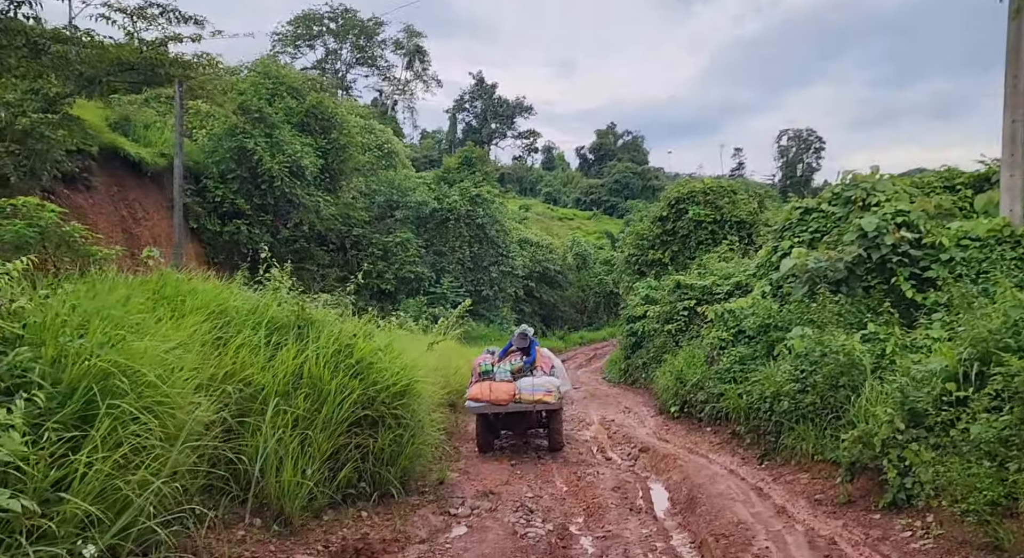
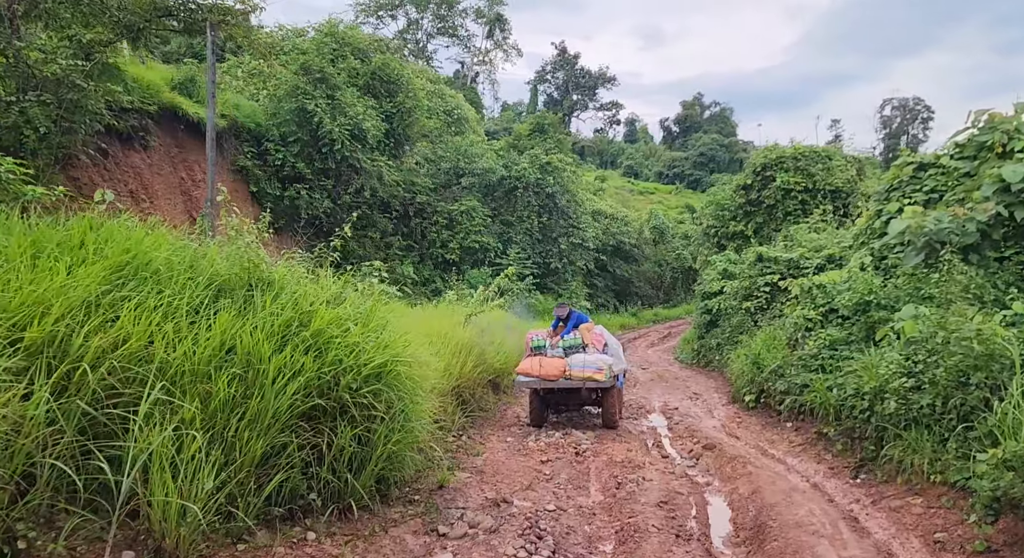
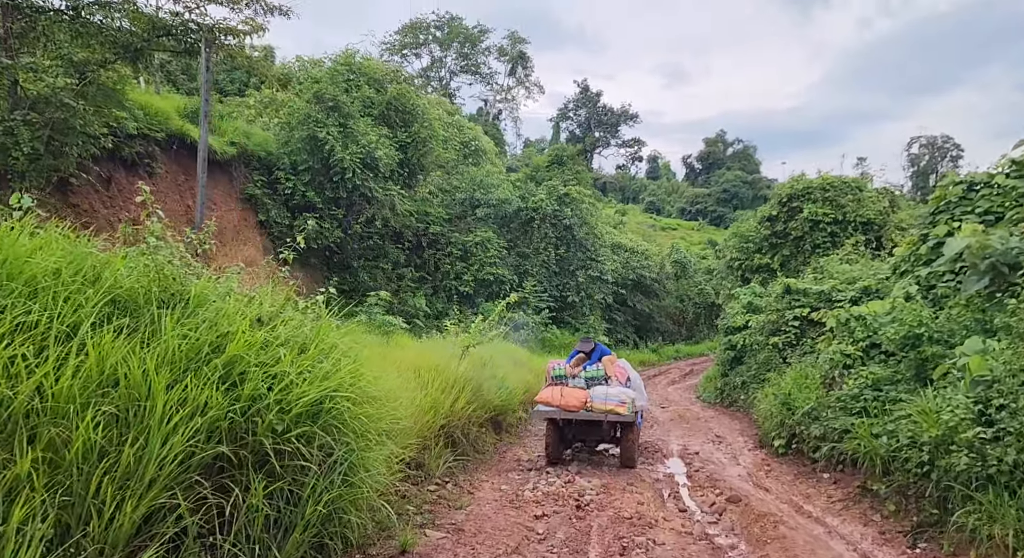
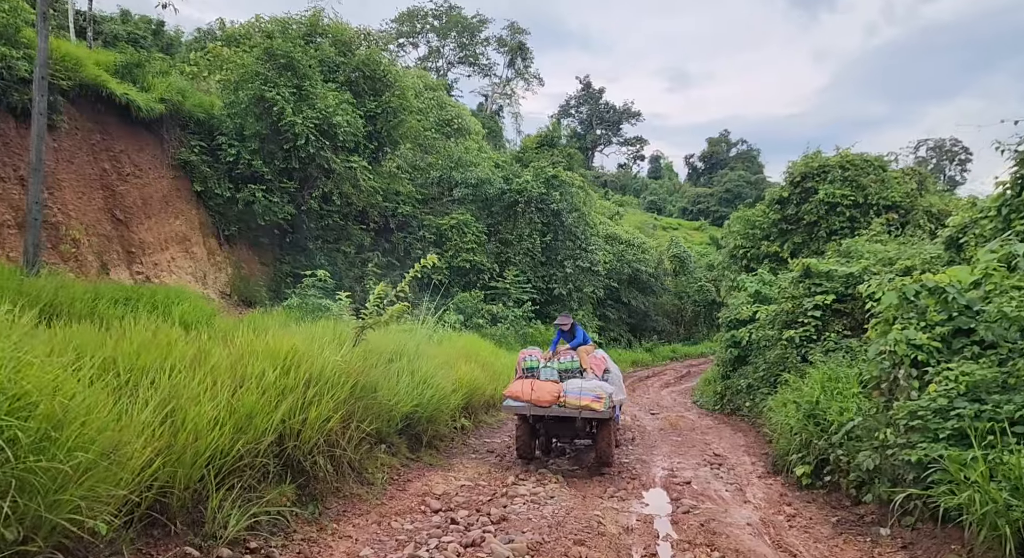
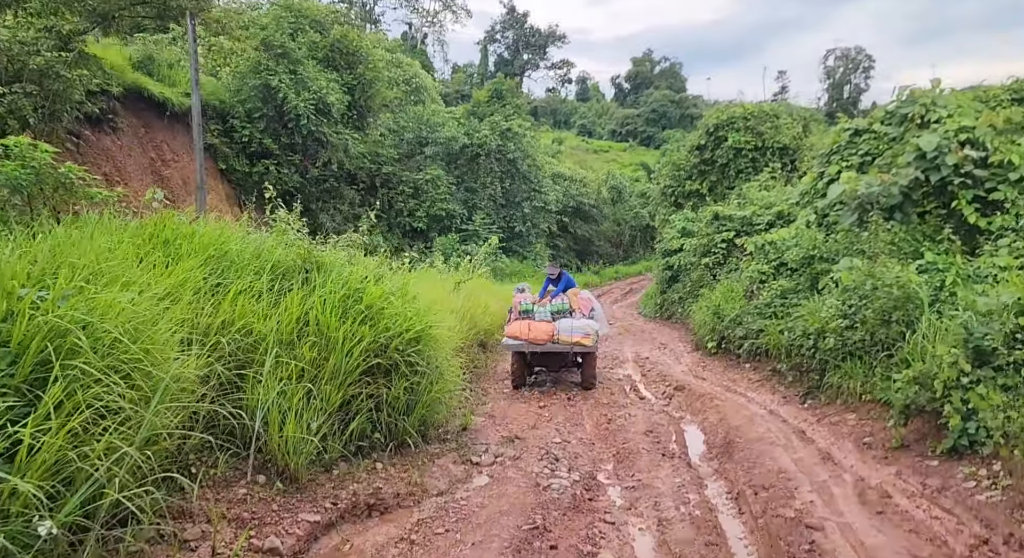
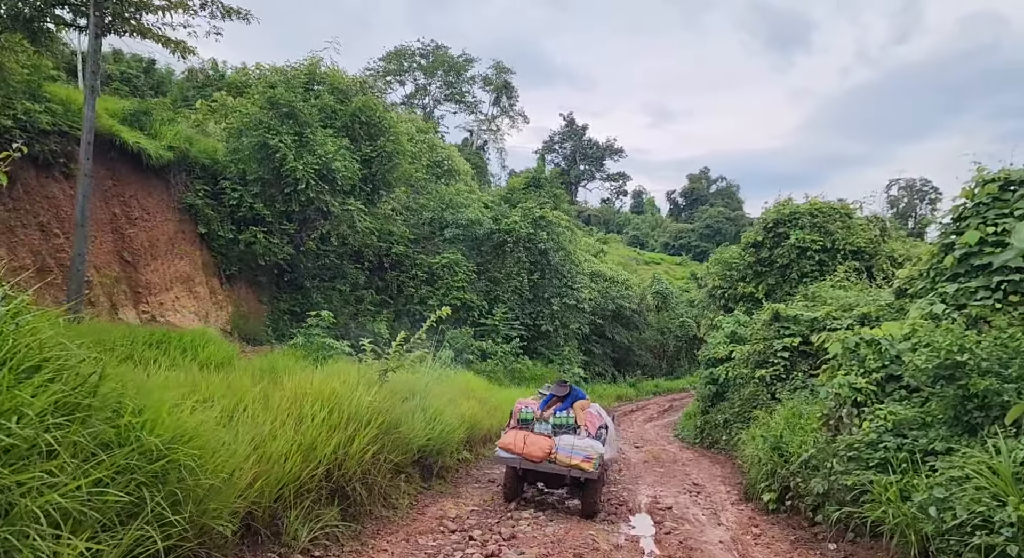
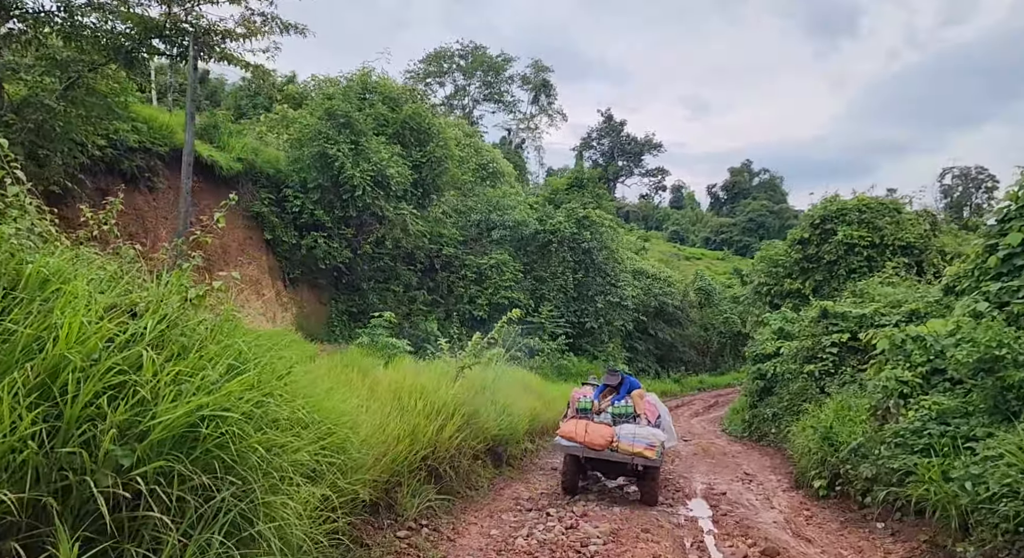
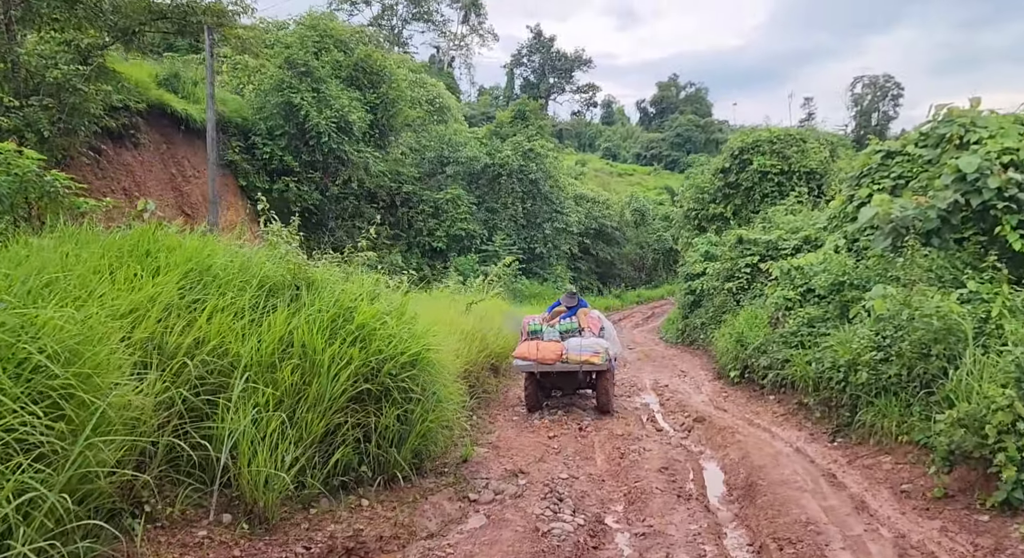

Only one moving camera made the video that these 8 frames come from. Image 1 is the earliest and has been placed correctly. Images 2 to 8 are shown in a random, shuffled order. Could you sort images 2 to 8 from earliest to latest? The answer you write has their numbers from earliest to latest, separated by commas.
5, 8, 2, 3, 7, 6, 4
